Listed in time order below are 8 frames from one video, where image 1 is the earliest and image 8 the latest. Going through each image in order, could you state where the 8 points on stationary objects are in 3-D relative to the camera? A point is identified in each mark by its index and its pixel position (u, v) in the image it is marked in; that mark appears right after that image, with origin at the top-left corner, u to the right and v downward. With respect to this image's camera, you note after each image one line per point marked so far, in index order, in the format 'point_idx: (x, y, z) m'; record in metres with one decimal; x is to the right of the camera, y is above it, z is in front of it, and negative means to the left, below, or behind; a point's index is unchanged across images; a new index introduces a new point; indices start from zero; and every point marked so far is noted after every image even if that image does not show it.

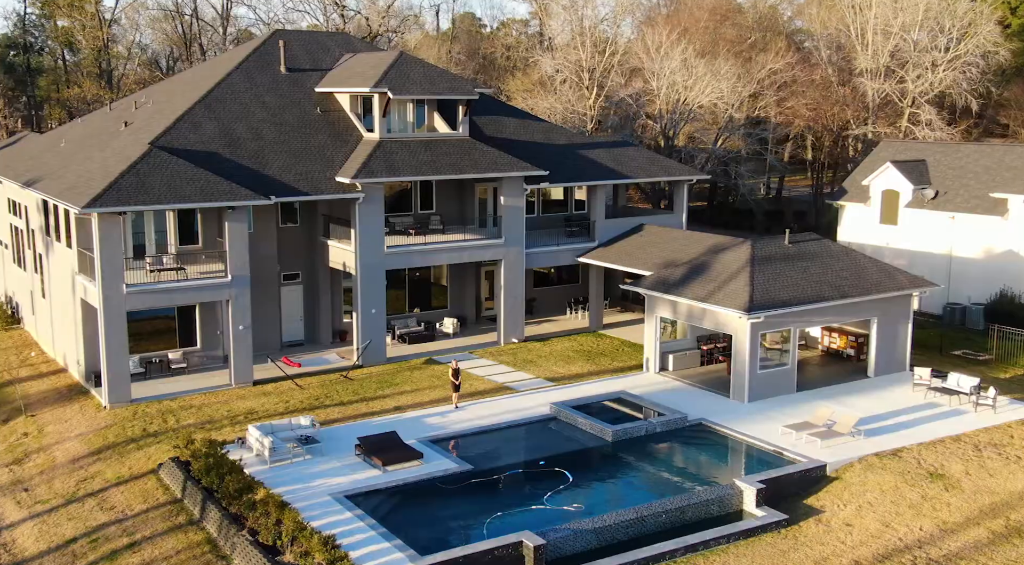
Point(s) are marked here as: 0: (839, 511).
0: (+6.6, -4.6, +19.8) m
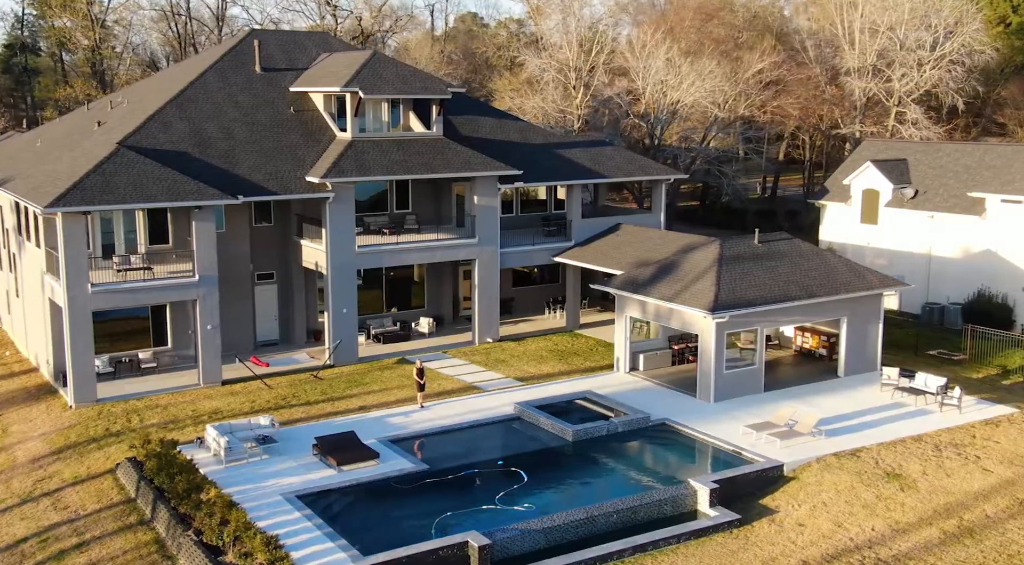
0: (+5.6, -4.6, +19.7) m
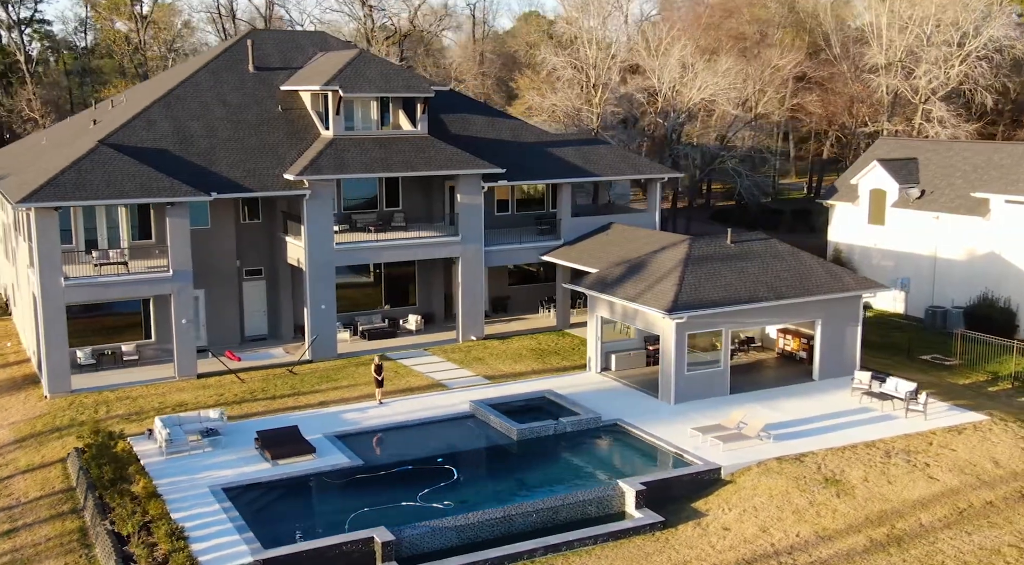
0: (+4.1, -4.6, +19.3) m
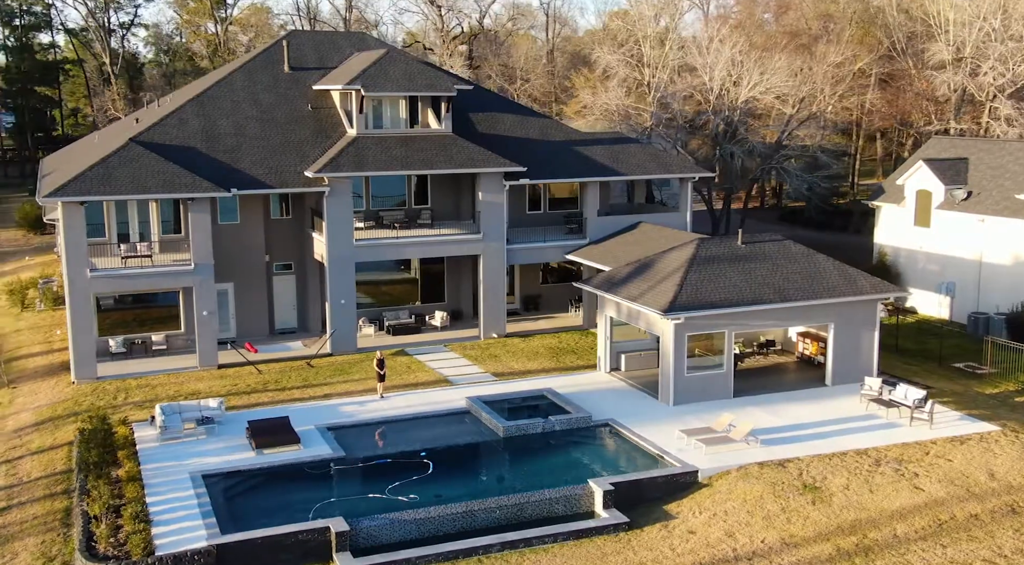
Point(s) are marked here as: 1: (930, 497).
0: (+3.5, -4.6, +19.1) m
1: (+8.2, -4.2, +19.4) m
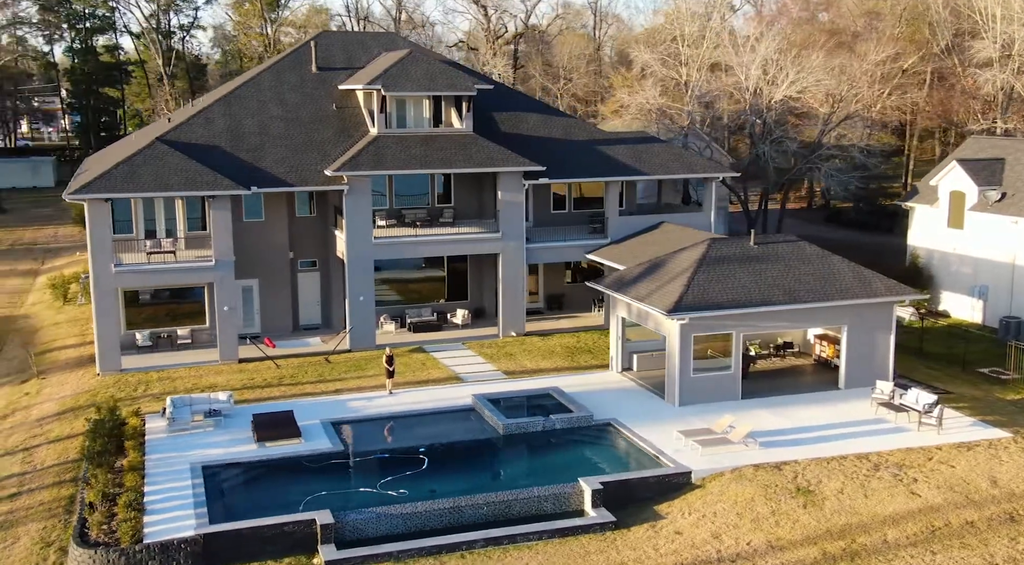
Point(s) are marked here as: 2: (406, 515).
0: (+3.2, -4.6, +19.0) m
1: (+8.0, -4.3, +19.0) m
2: (-2.0, -4.3, +18.3) m
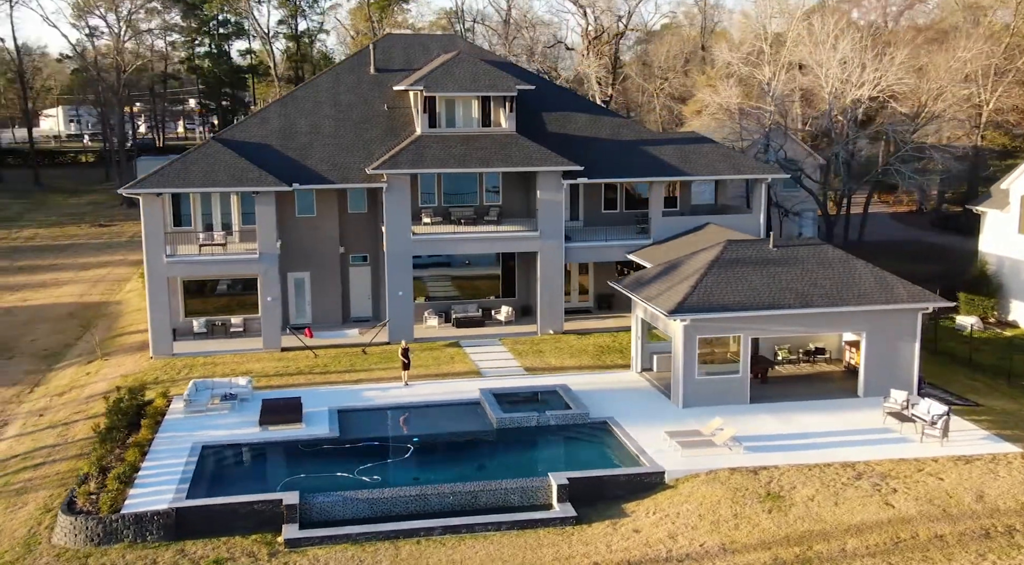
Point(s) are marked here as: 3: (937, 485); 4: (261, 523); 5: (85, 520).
0: (+2.5, -4.6, +19.1) m
1: (+7.3, -4.4, +18.5) m
2: (-2.7, -4.2, +19.1) m
3: (+8.5, -4.0, +19.6) m
4: (-4.8, -4.6, +18.6) m
5: (-7.8, -4.3, +17.8) m
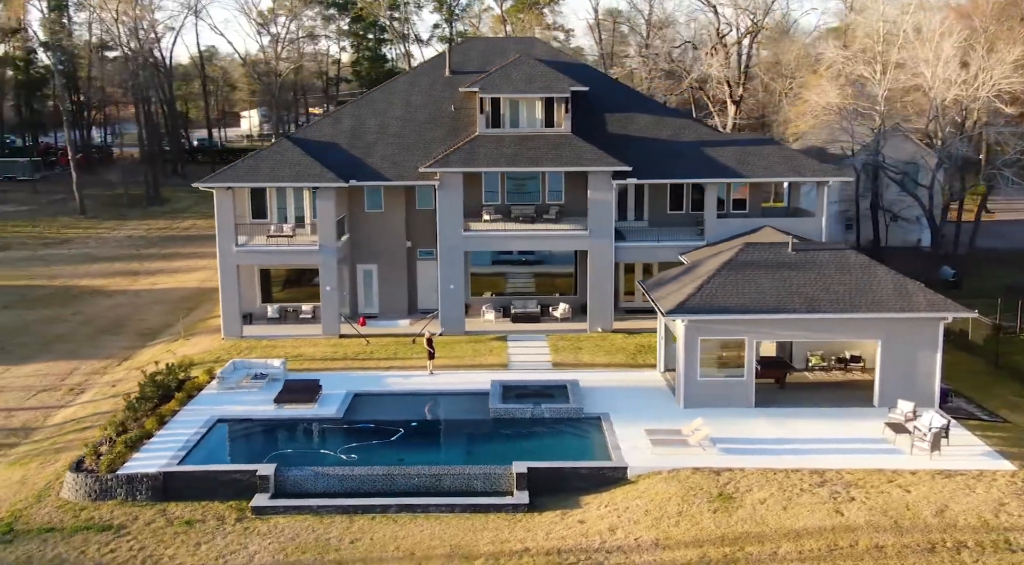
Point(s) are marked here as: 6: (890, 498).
0: (+1.6, -4.5, +19.6) m
1: (+6.2, -4.5, +18.2) m
2: (-3.6, -4.0, +20.5) m
3: (+7.6, -4.2, +19.1) m
4: (-5.7, -4.3, +20.4) m
5: (-8.8, -4.0, +20.1) m
6: (+7.4, -4.2, +19.1) m
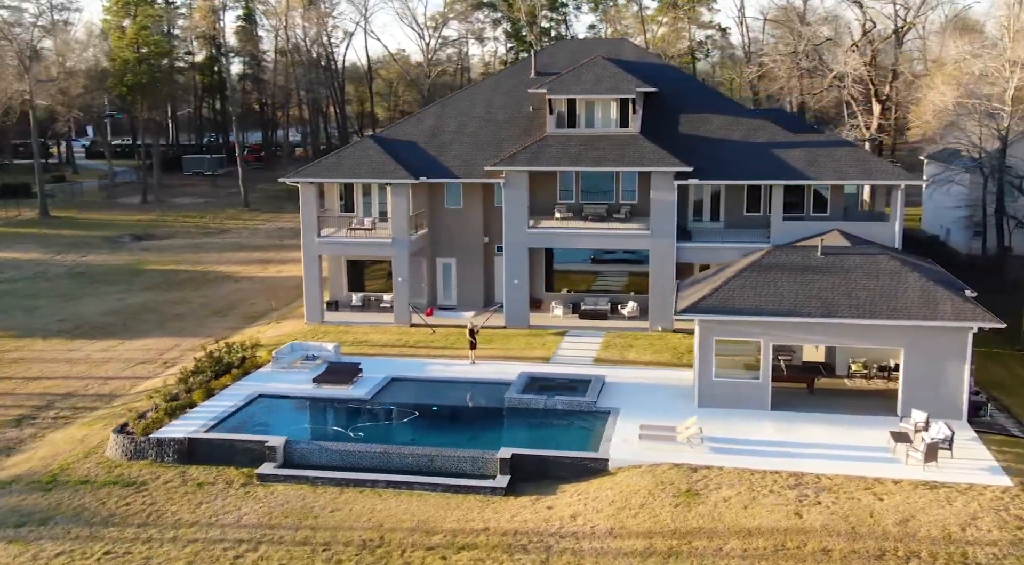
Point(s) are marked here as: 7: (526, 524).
0: (+1.1, -4.5, +20.4) m
1: (+5.4, -4.5, +18.3) m
2: (-3.8, -3.8, +22.2) m
3: (+6.9, -4.3, +18.9) m
4: (-5.9, -4.0, +22.4) m
5: (-9.0, -3.6, +22.7) m
6: (+6.7, -4.3, +18.9) m
7: (+0.3, -4.8, +19.3) m
